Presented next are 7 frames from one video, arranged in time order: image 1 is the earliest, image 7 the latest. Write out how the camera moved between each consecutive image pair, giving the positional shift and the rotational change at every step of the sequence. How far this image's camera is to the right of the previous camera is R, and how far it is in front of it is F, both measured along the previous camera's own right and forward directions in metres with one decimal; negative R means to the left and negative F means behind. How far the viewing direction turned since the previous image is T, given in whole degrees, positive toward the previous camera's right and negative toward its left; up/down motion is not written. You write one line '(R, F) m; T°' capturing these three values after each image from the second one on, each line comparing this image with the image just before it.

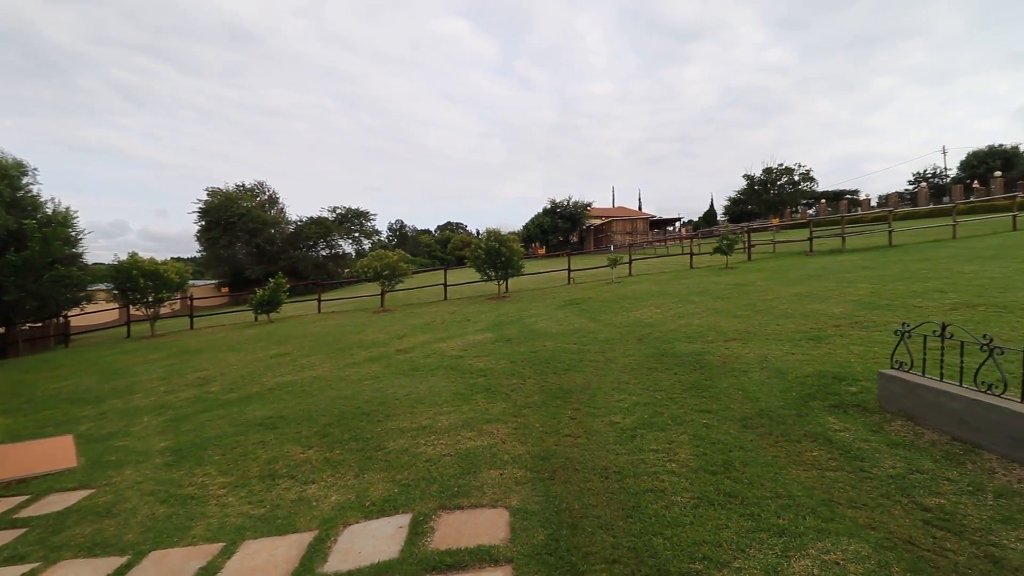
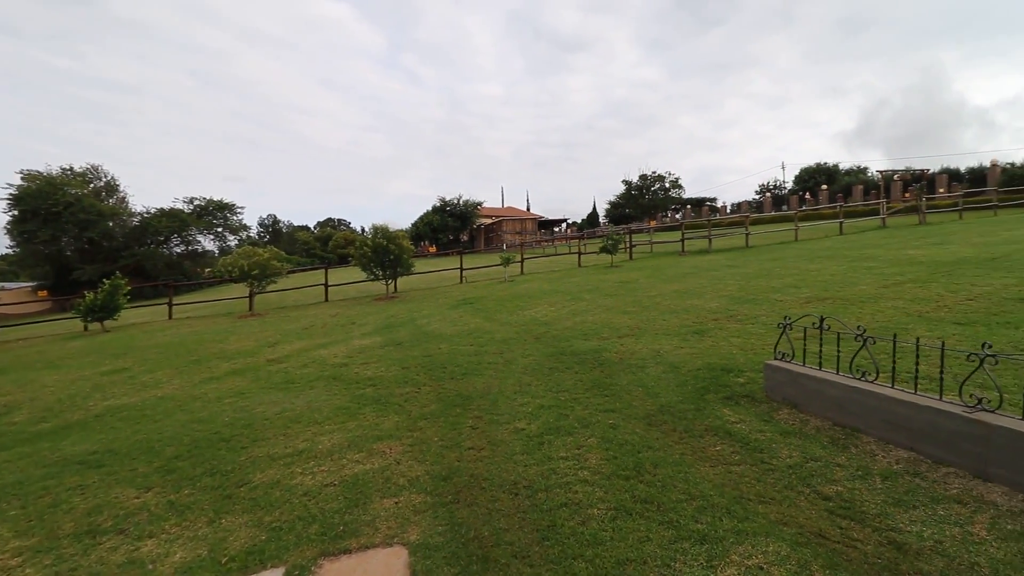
(-0.1, +0.5) m; +13°
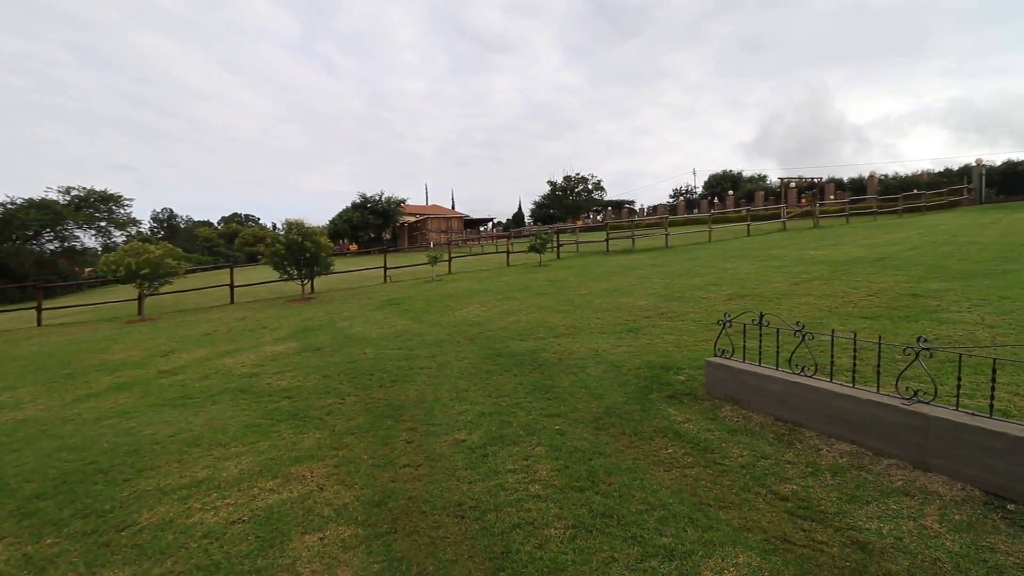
(-0.1, +0.4) m; +9°
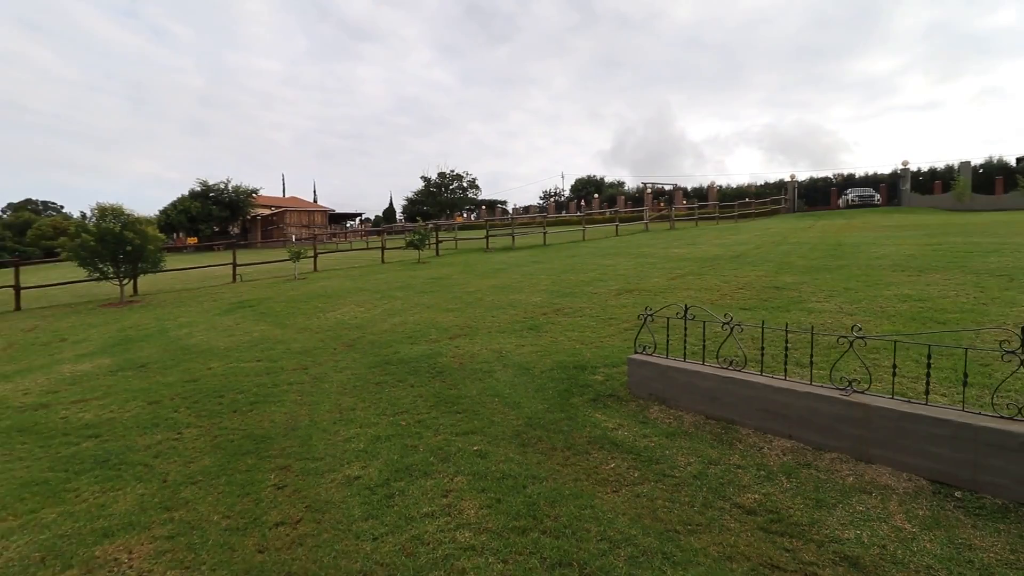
(-0.3, +0.8) m; +15°
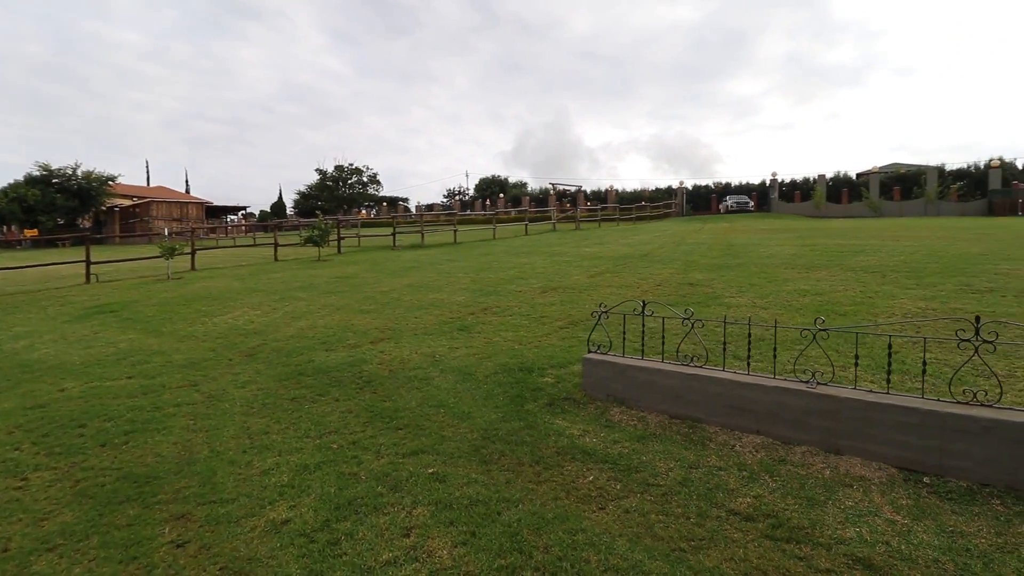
(-0.4, +0.5) m; +12°
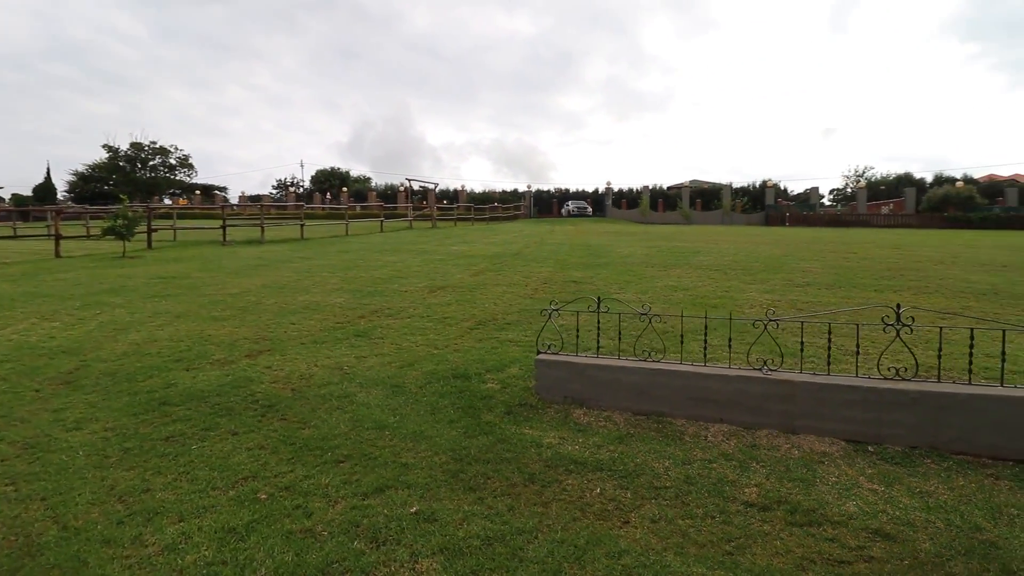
(-0.9, +0.6) m; +19°
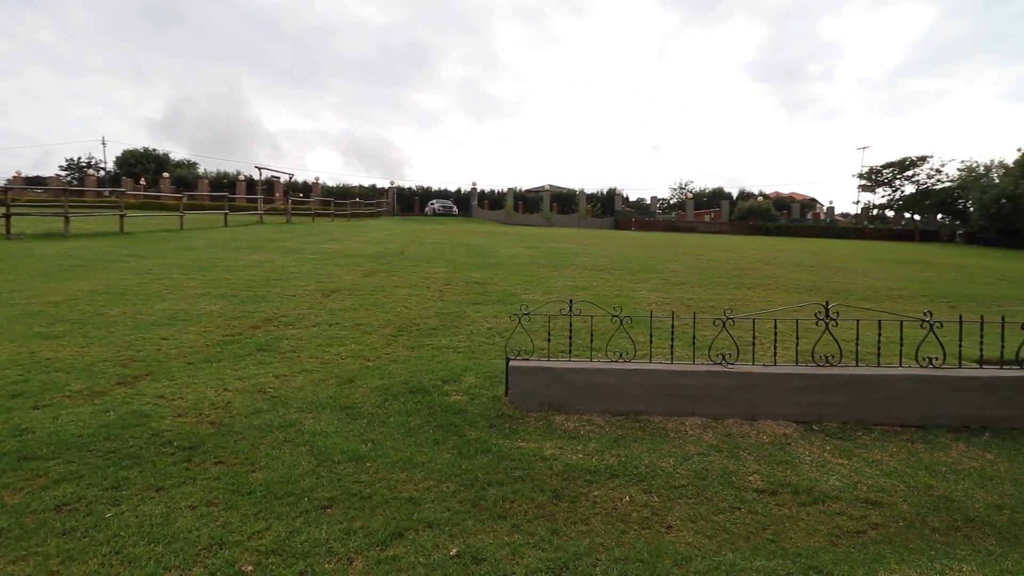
(-0.9, +0.4) m; +17°
